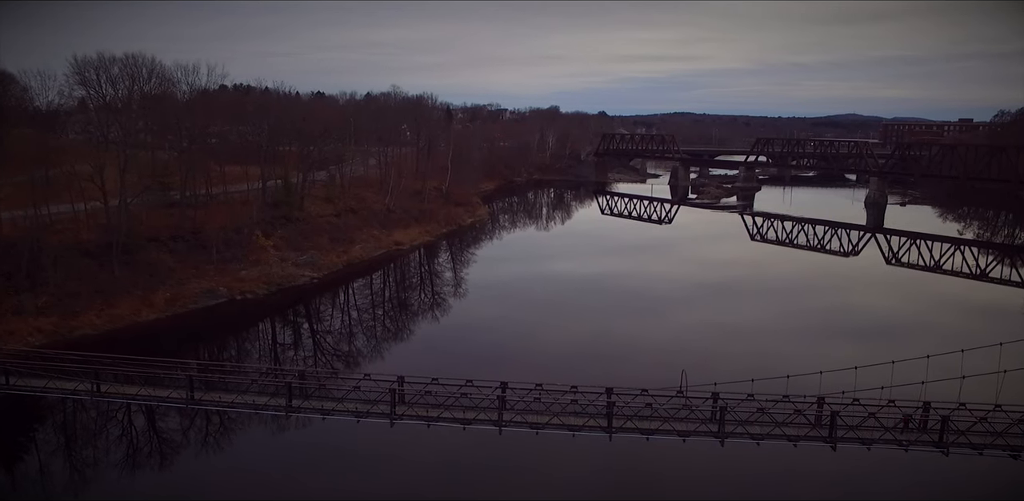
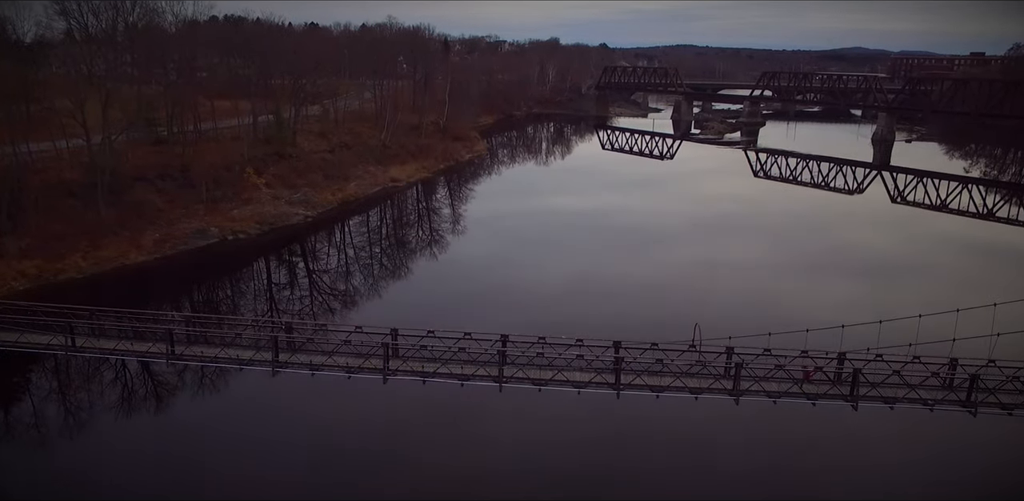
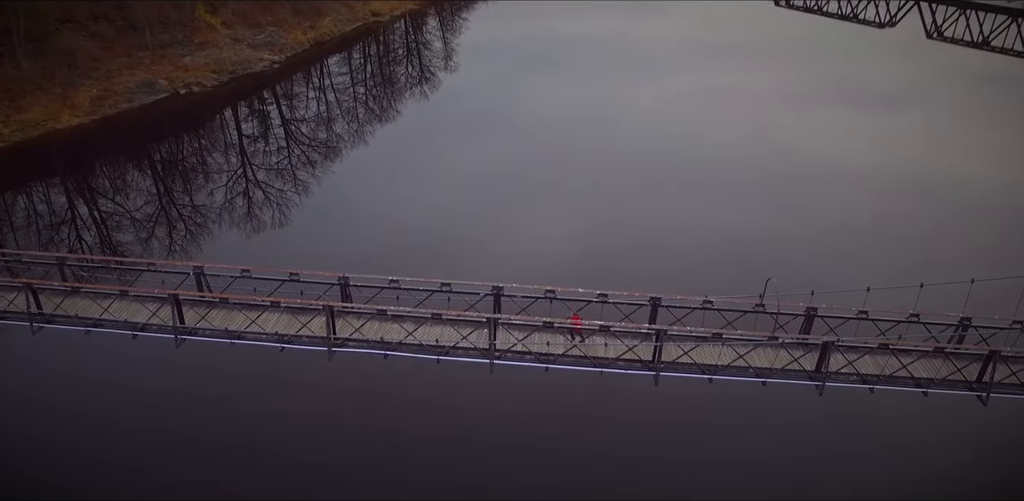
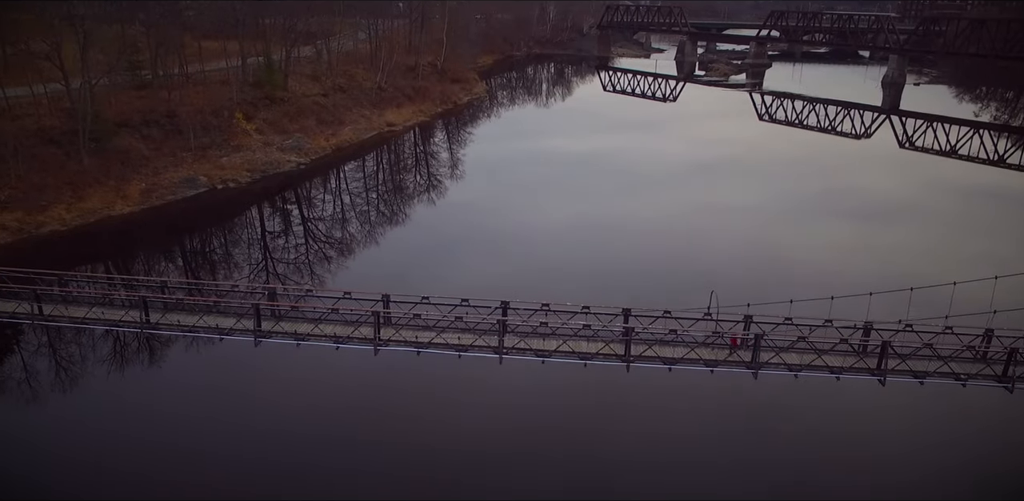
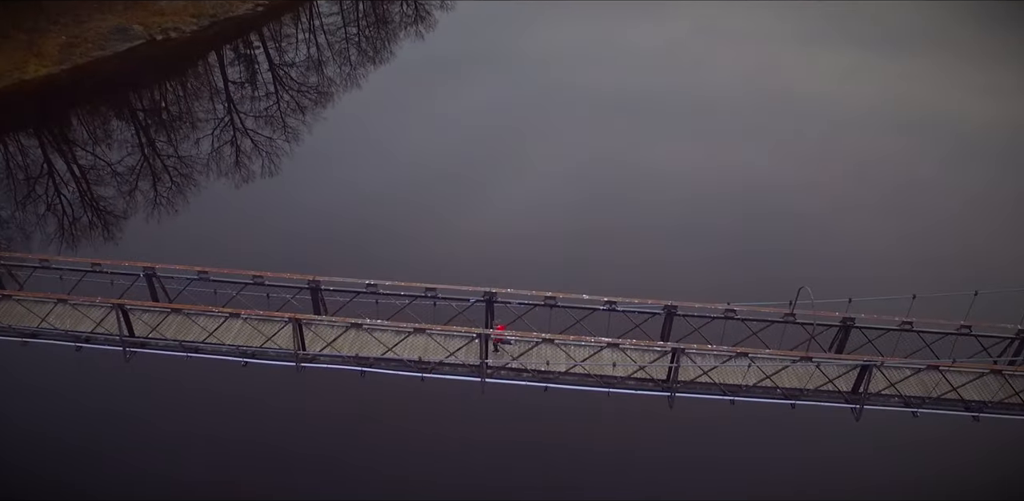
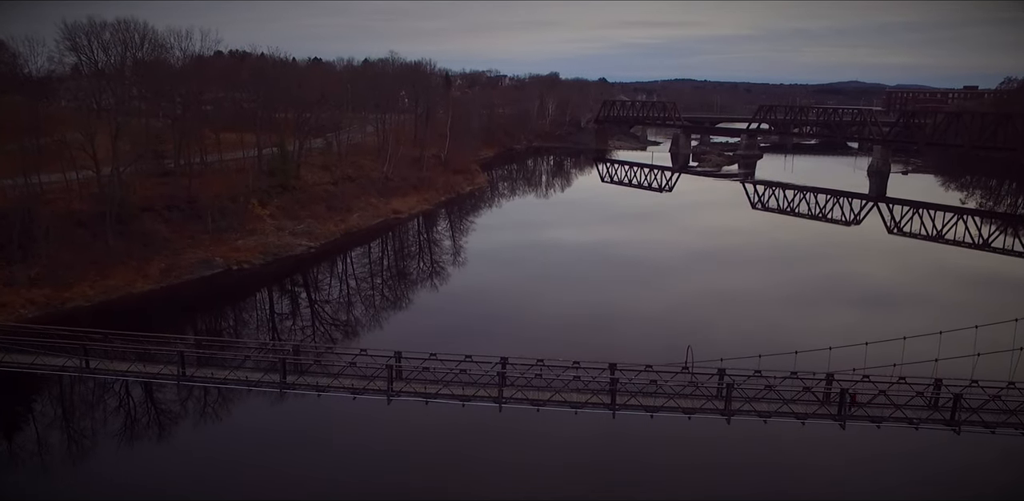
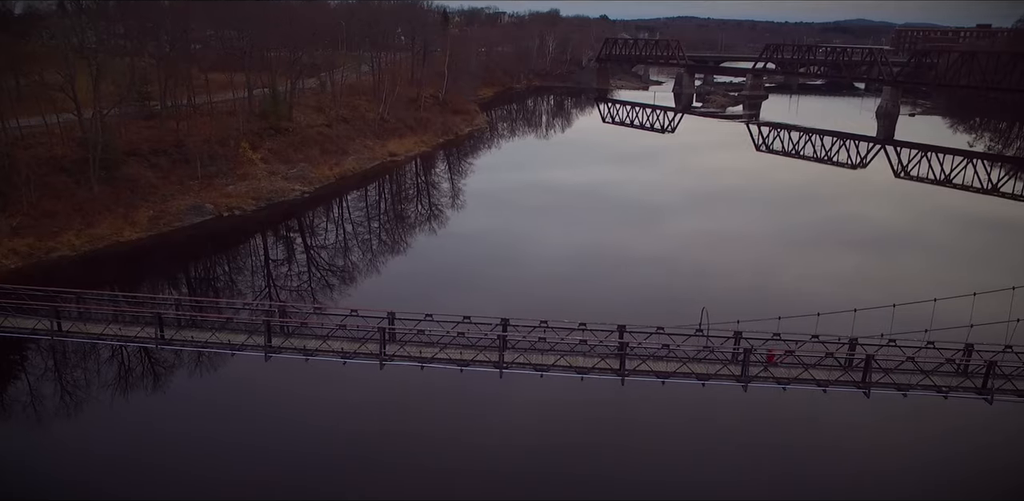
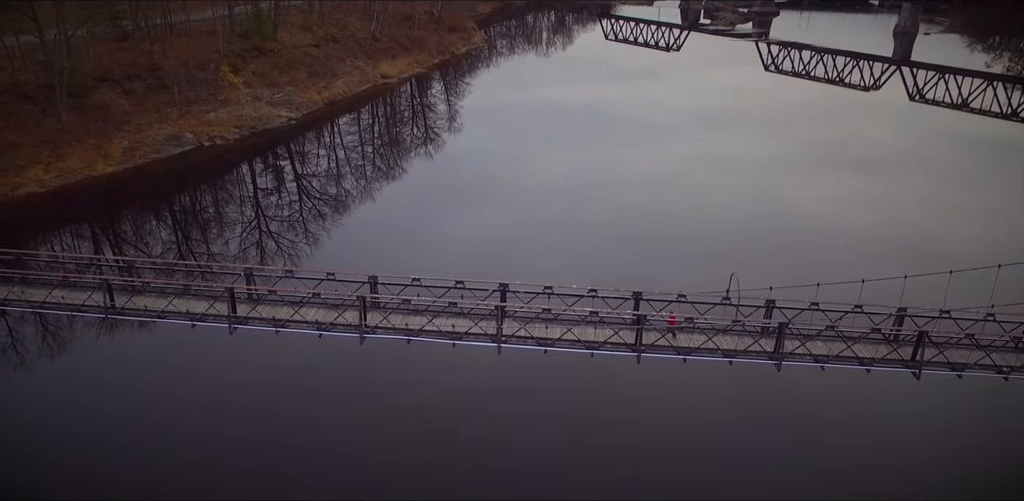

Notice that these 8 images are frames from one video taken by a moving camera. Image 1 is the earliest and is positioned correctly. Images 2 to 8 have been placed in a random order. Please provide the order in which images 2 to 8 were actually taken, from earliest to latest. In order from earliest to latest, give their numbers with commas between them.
6, 2, 7, 4, 8, 3, 5
